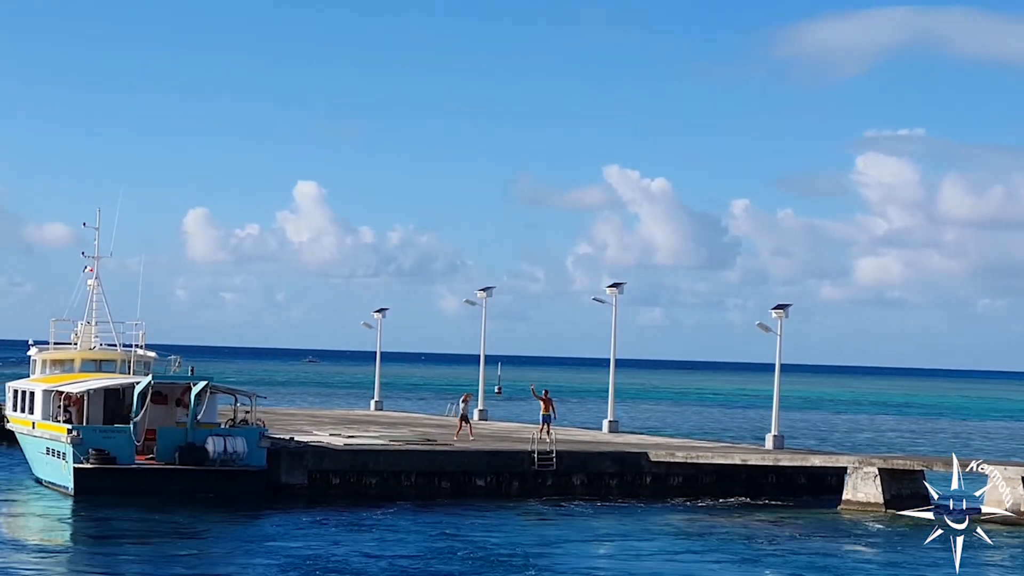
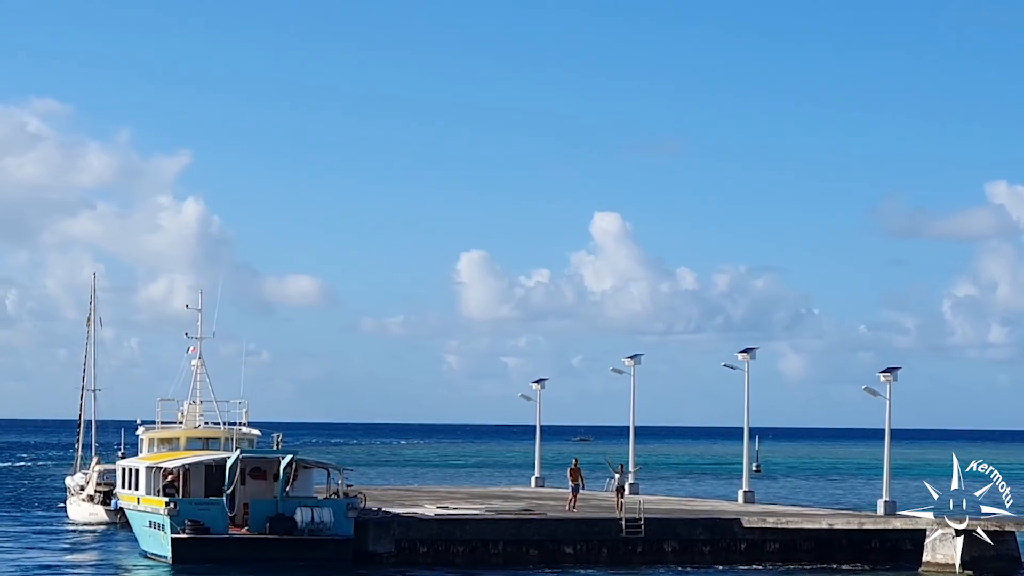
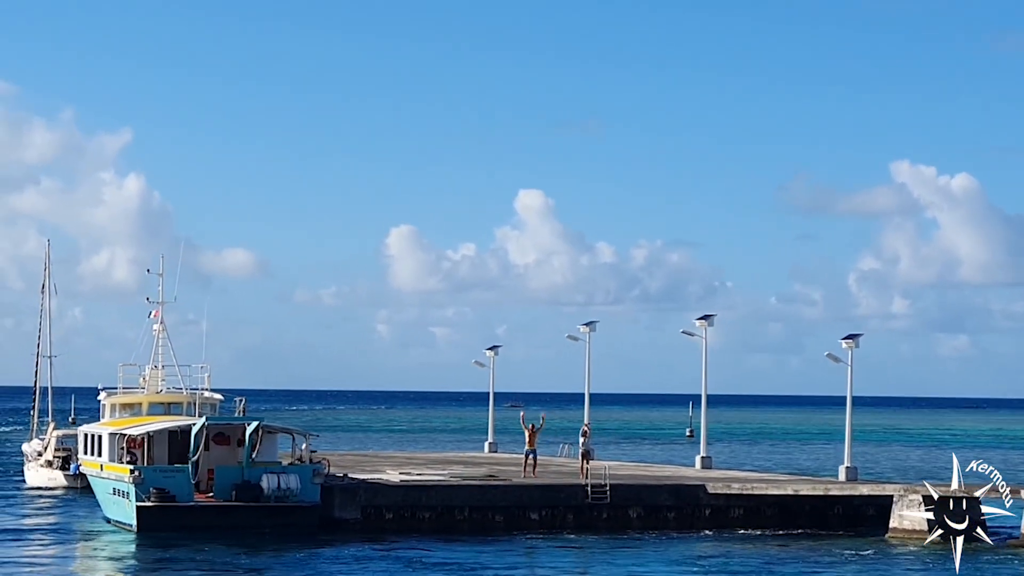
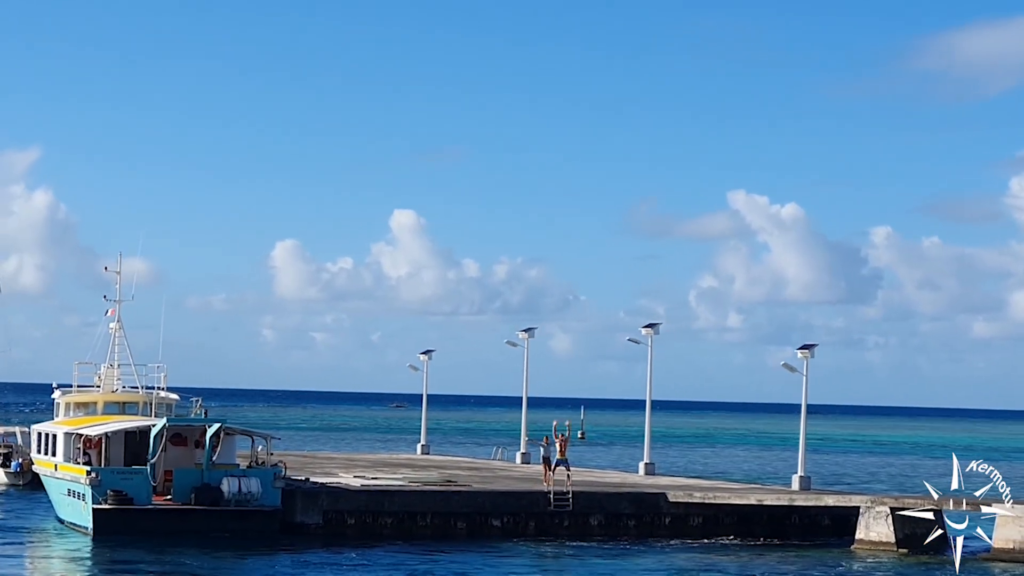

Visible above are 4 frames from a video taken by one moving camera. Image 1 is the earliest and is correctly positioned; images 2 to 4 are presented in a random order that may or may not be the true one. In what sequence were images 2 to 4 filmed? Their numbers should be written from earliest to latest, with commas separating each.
4, 3, 2
